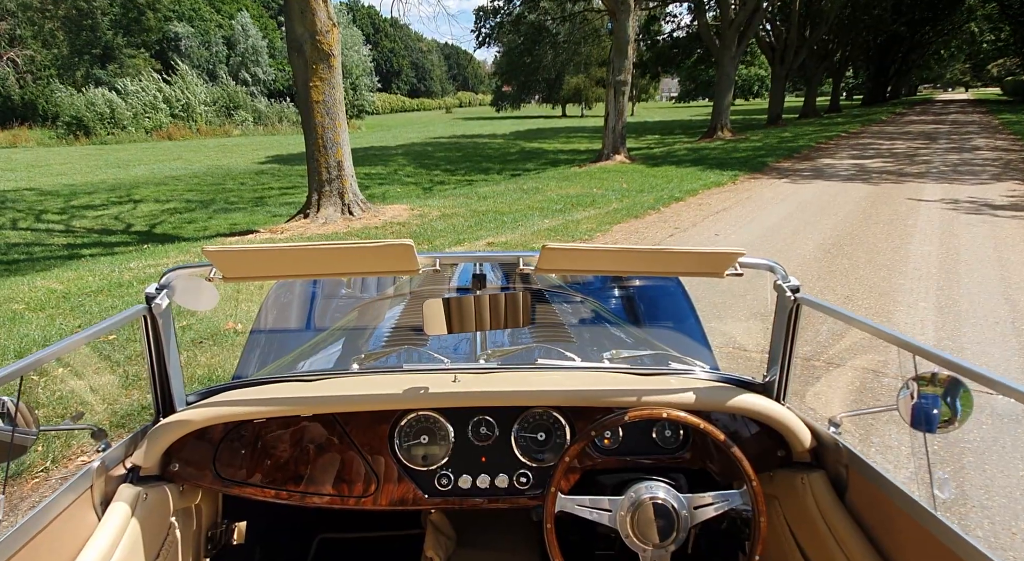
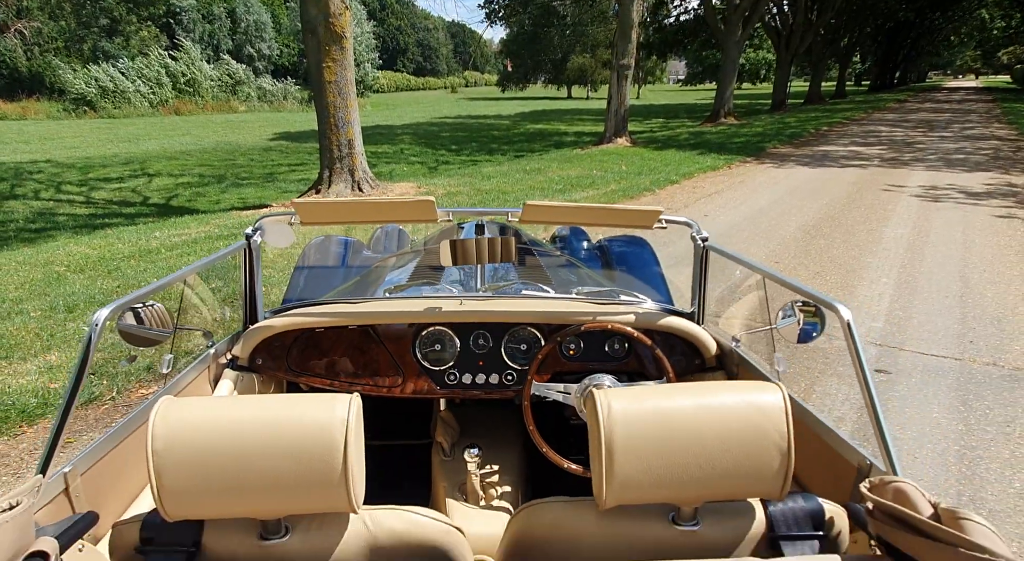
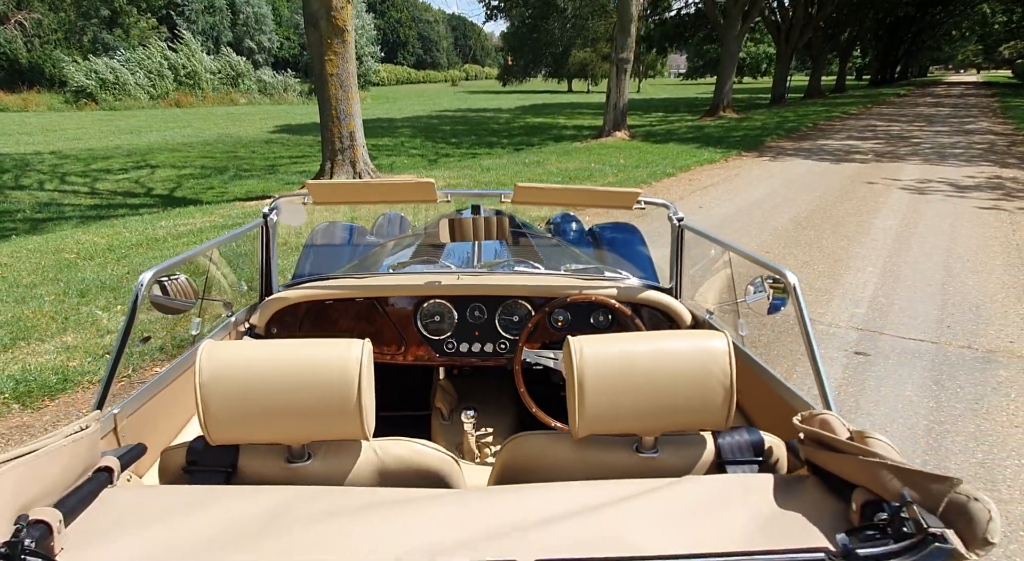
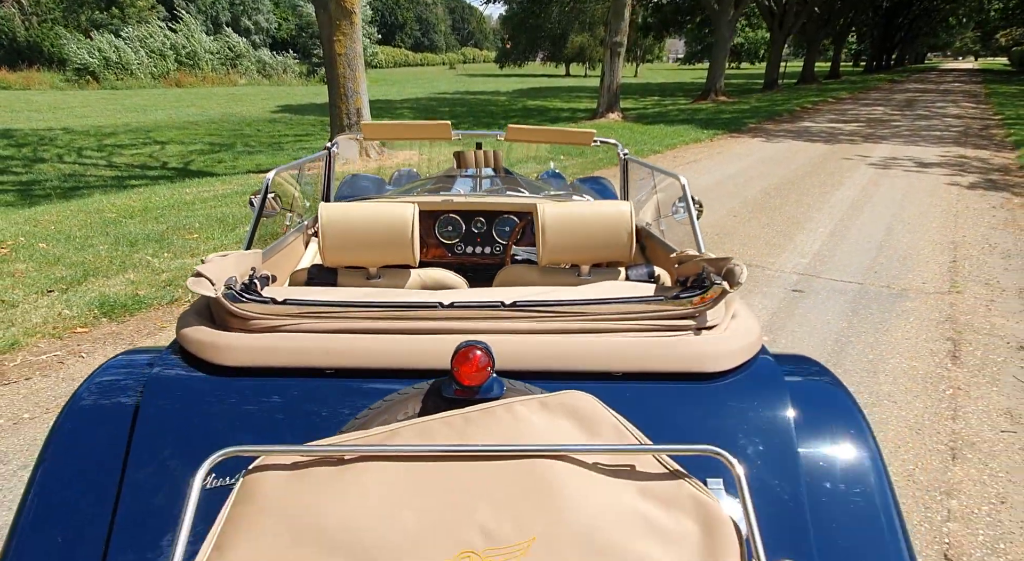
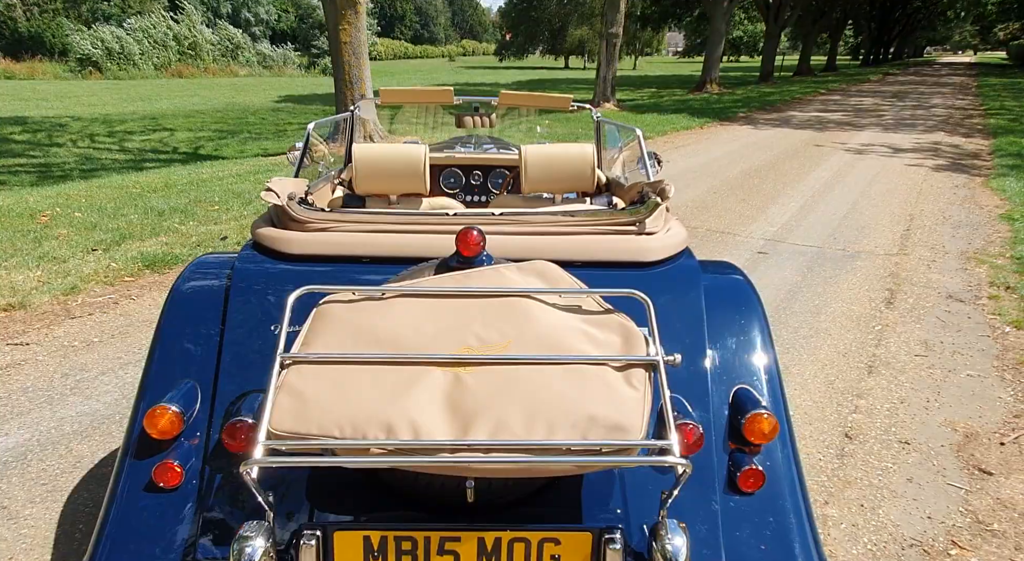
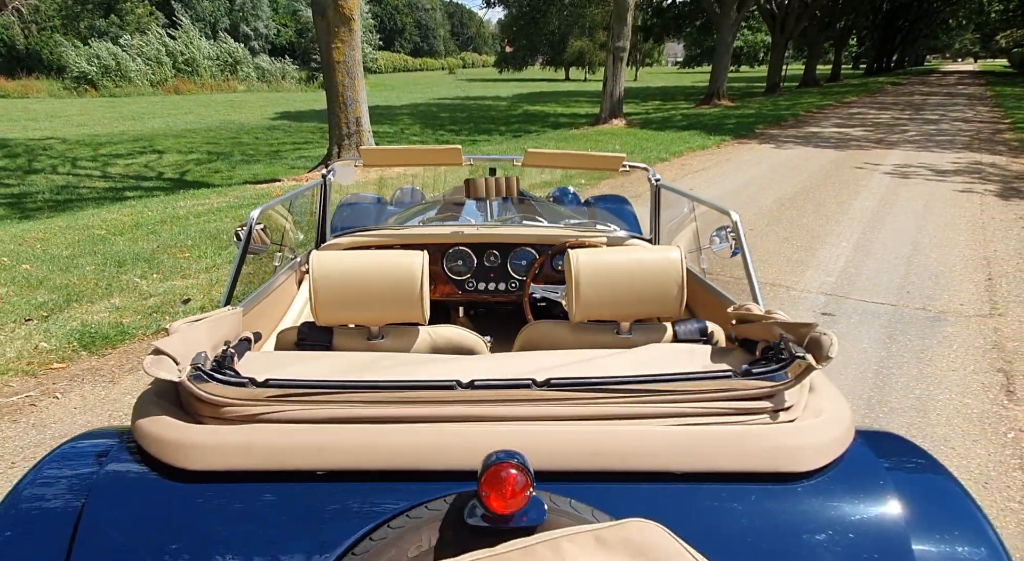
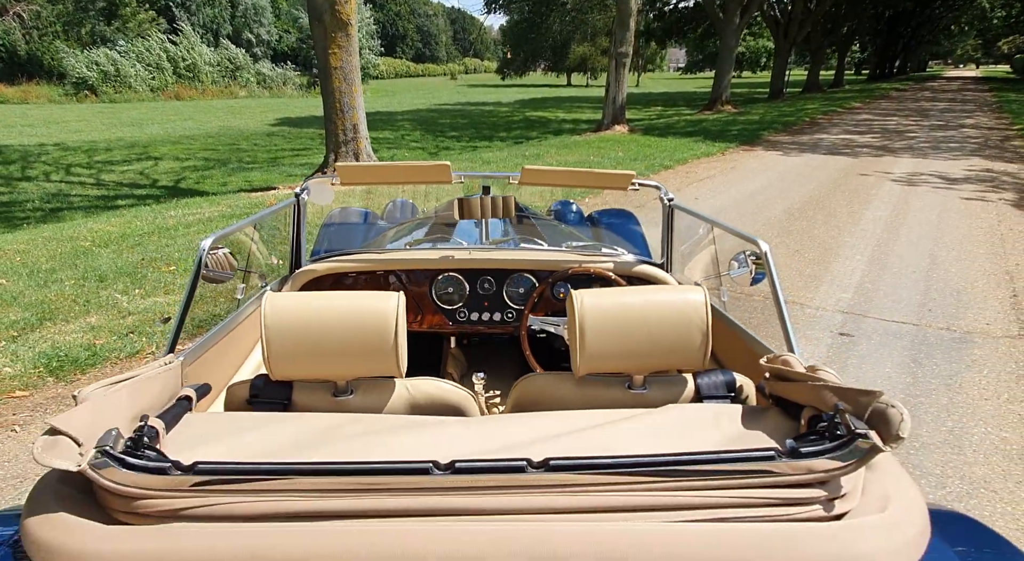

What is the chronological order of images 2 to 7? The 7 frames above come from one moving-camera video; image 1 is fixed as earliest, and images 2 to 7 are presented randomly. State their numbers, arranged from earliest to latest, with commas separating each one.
2, 3, 7, 6, 4, 5
